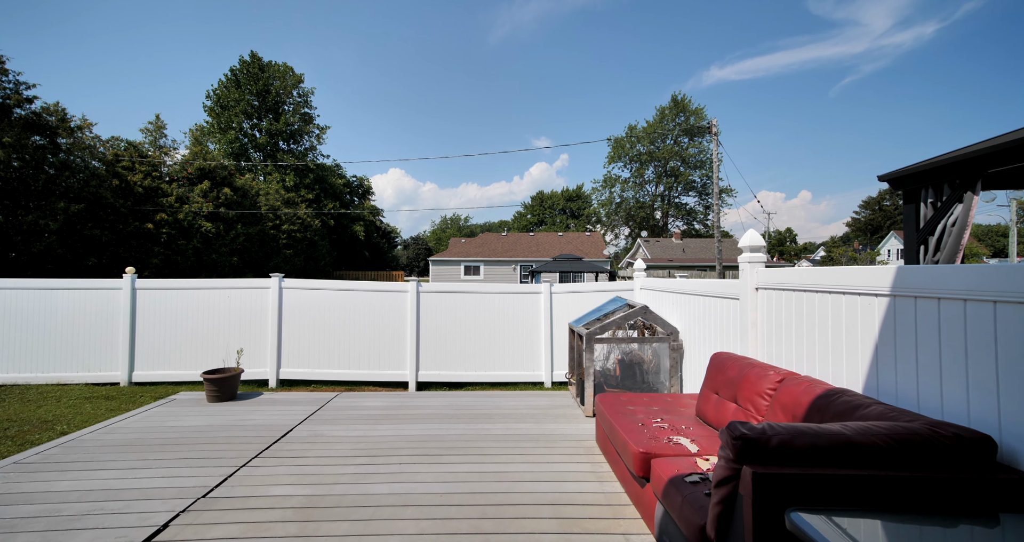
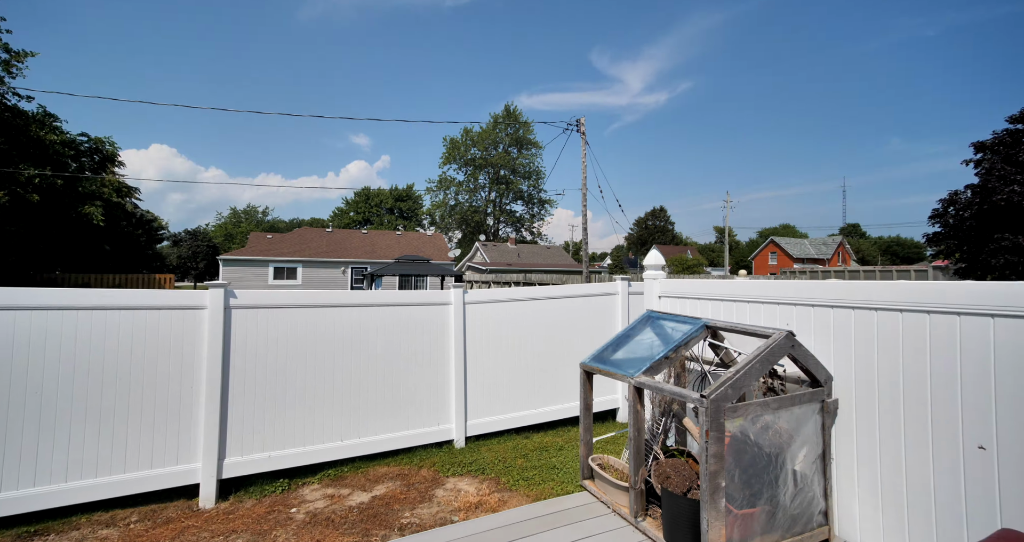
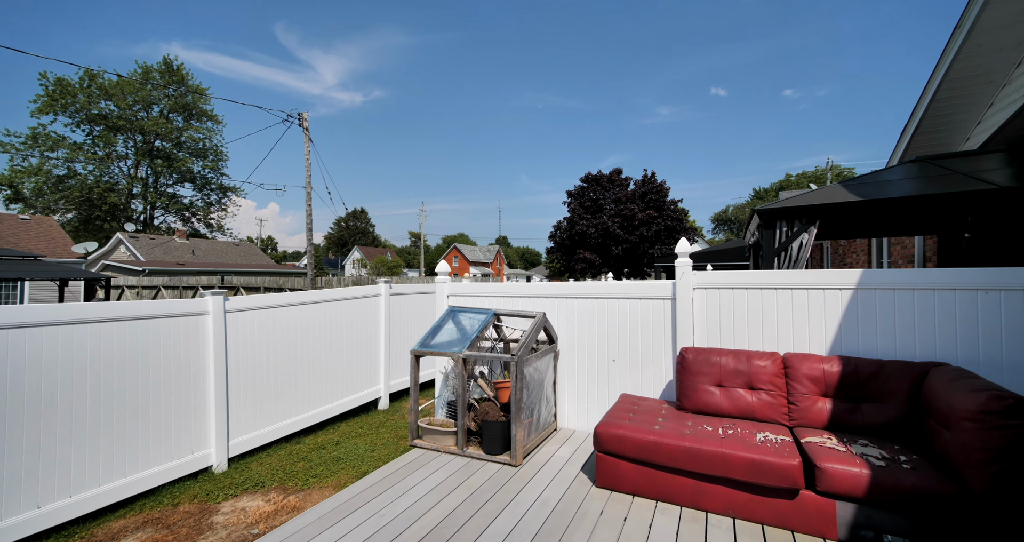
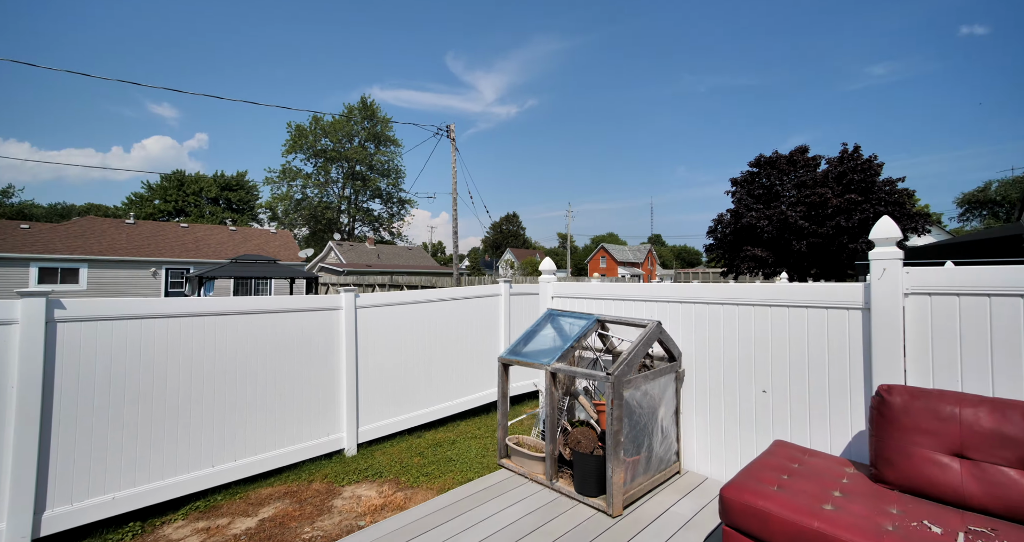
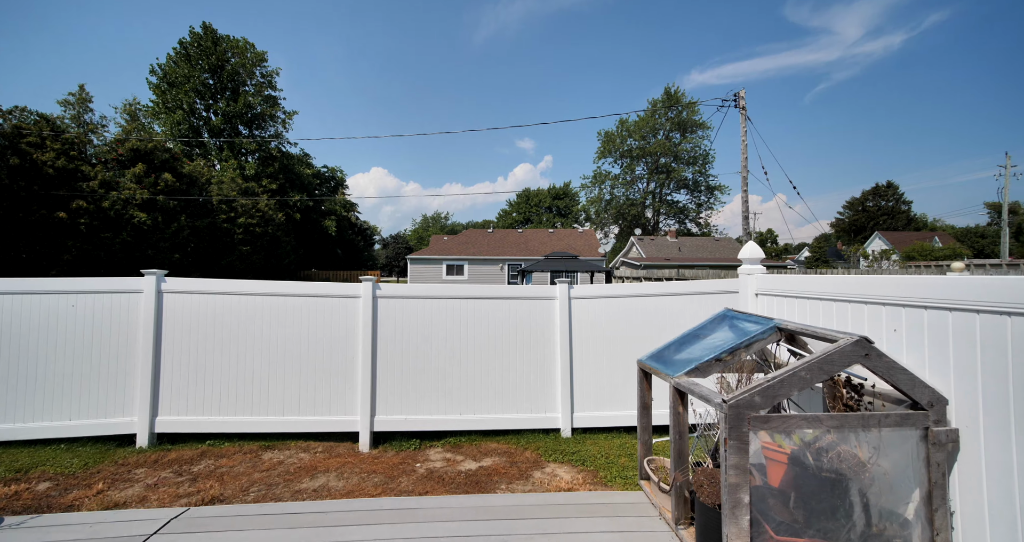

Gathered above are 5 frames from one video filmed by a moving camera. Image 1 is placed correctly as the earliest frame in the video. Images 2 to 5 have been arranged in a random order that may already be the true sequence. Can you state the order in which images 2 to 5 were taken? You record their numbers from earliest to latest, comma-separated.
5, 2, 4, 3
